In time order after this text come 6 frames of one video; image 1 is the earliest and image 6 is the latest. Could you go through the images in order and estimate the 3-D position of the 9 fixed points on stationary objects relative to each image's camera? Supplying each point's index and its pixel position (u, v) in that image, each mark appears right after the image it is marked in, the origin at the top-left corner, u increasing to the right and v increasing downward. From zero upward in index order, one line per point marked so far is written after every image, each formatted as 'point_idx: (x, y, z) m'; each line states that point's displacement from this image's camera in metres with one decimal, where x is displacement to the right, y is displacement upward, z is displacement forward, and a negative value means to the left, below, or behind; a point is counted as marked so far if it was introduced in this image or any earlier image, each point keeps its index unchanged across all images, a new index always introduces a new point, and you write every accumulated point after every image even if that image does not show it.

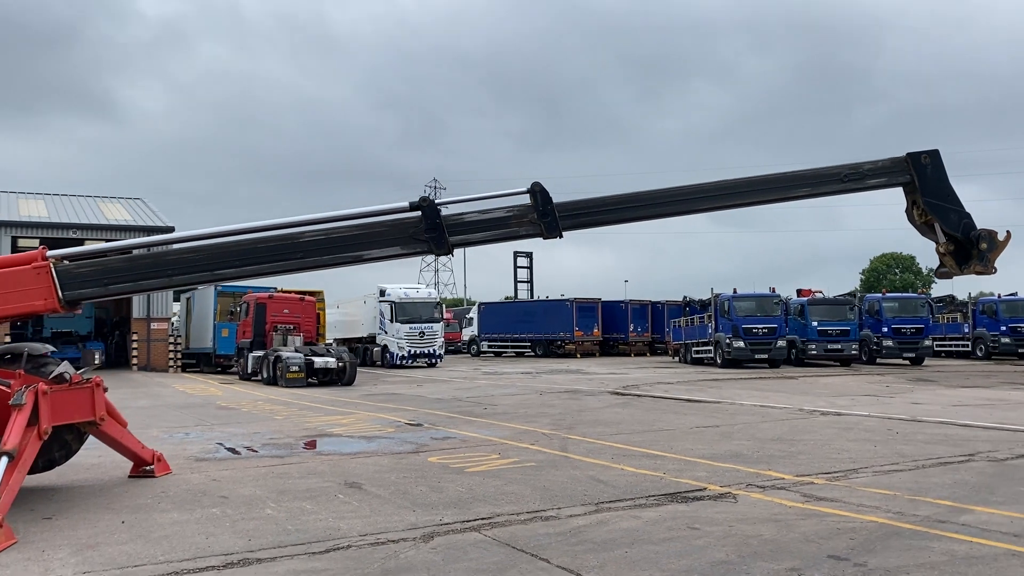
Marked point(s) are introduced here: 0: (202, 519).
0: (-2.4, -1.8, +6.9) m
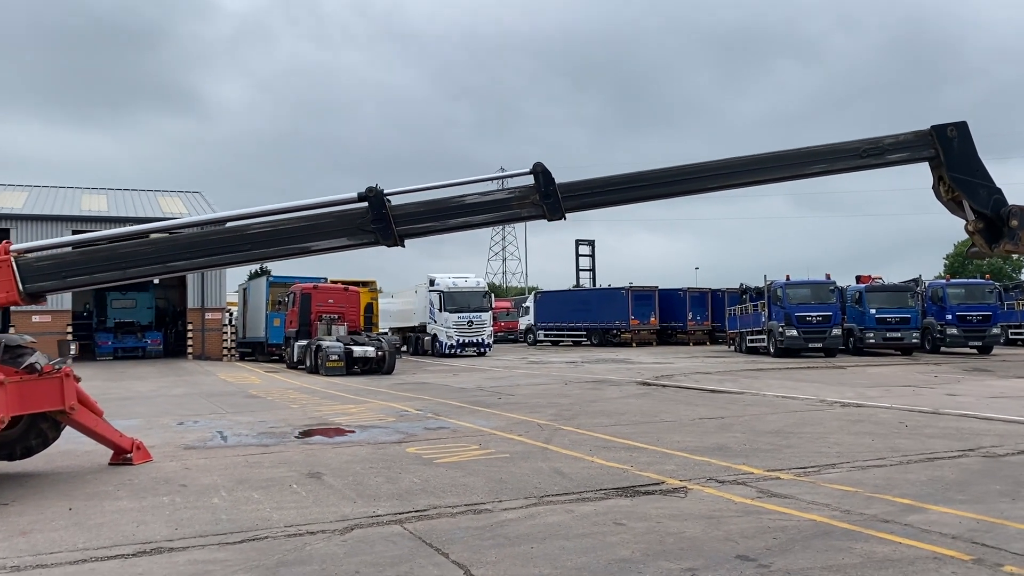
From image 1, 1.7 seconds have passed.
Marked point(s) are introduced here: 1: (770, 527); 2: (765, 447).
0: (-2.9, -1.7, +7.0) m
1: (+1.7, -1.6, +5.9) m
2: (+2.8, -1.8, +9.7) m
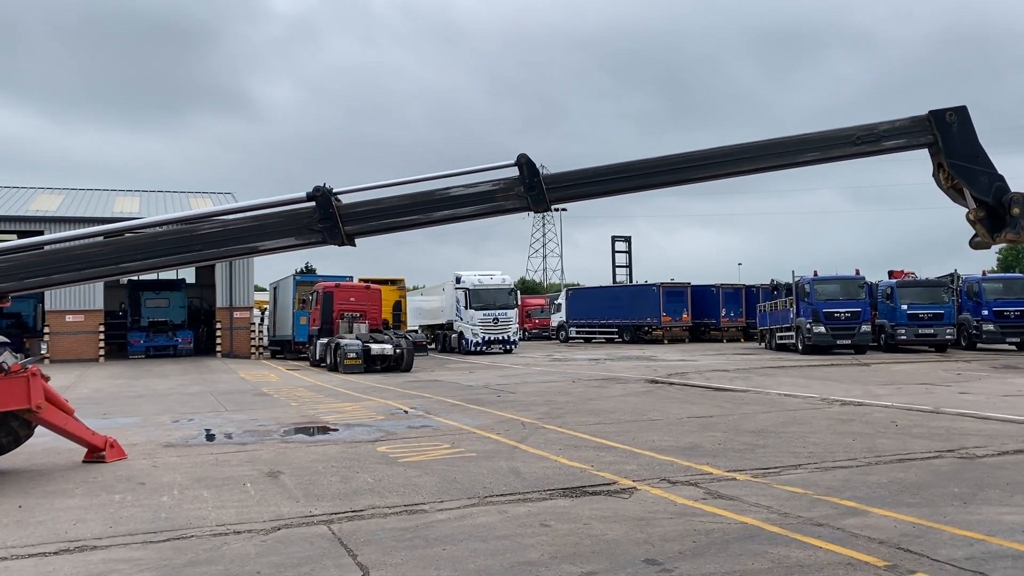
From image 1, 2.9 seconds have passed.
0: (-3.3, -1.7, +7.1) m
1: (+1.2, -1.6, +5.8) m
2: (+2.4, -1.7, +9.5) m
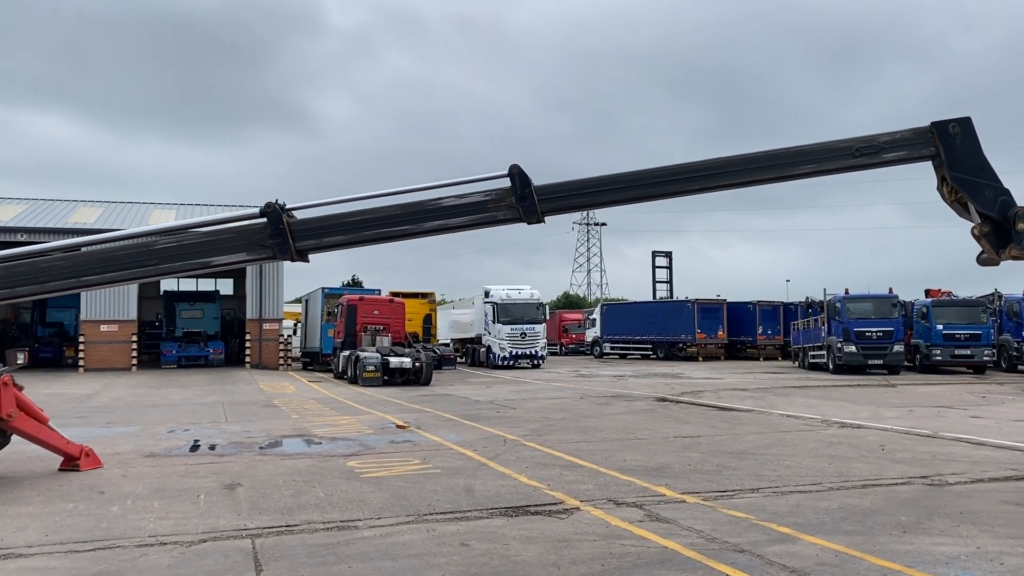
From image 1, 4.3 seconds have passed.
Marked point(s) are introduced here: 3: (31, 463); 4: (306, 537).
0: (-3.8, -1.8, +7.2) m
1: (+0.6, -1.7, +5.7) m
2: (+2.1, -1.9, +9.3) m
3: (-5.4, -2.0, +10.0) m
4: (-1.4, -1.7, +6.2) m
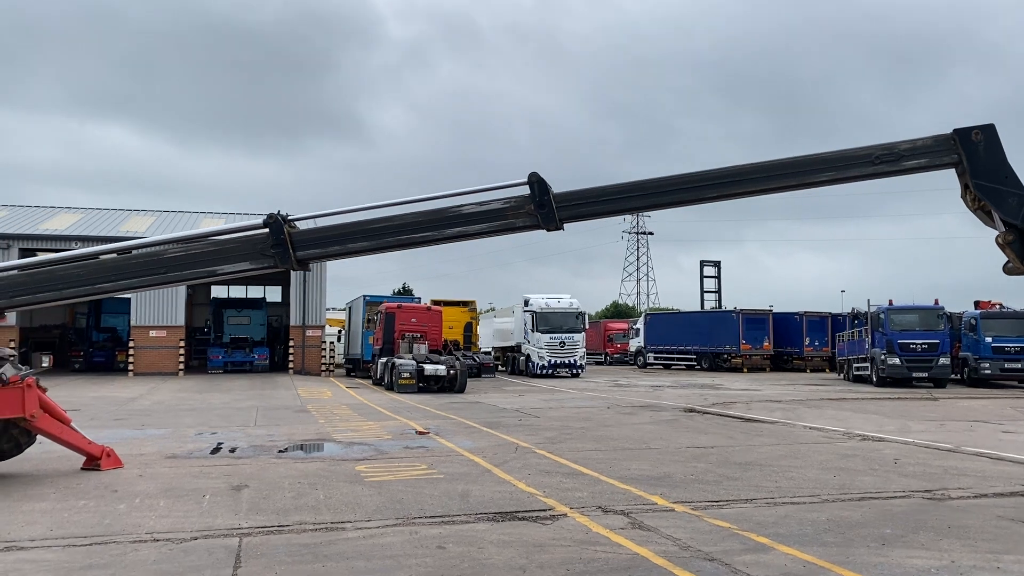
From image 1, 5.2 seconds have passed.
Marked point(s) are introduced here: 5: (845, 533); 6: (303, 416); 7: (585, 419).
0: (-3.9, -1.9, +7.6) m
1: (+0.5, -1.8, +5.8) m
2: (+2.1, -2.0, +9.4) m
3: (-5.4, -2.1, +10.5) m
4: (-1.6, -1.8, +6.4) m
5: (+2.5, -1.8, +6.6) m
6: (-4.4, -2.7, +18.4) m
7: (+1.4, -2.5, +16.7) m
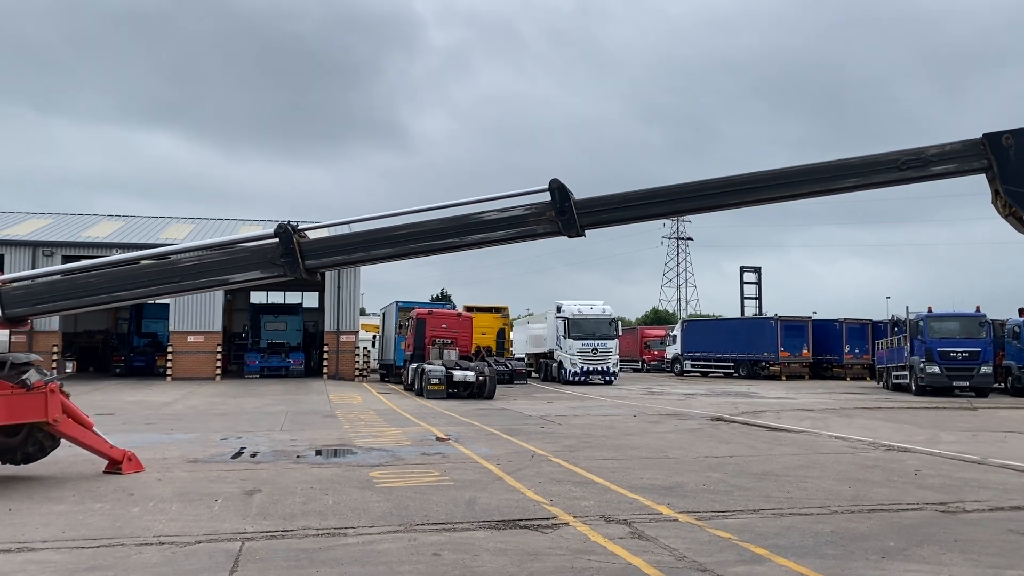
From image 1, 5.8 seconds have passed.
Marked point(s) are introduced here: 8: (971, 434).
0: (-3.9, -2.0, +7.8) m
1: (+0.4, -1.8, +5.8) m
2: (+2.2, -2.1, +9.3) m
3: (-5.2, -2.1, +10.7) m
4: (-1.6, -1.9, +6.5) m
5: (+2.5, -1.9, +6.5) m
6: (-3.9, -2.8, +18.6) m
7: (+1.8, -2.6, +16.6) m
8: (+8.4, -2.7, +16.3) m
